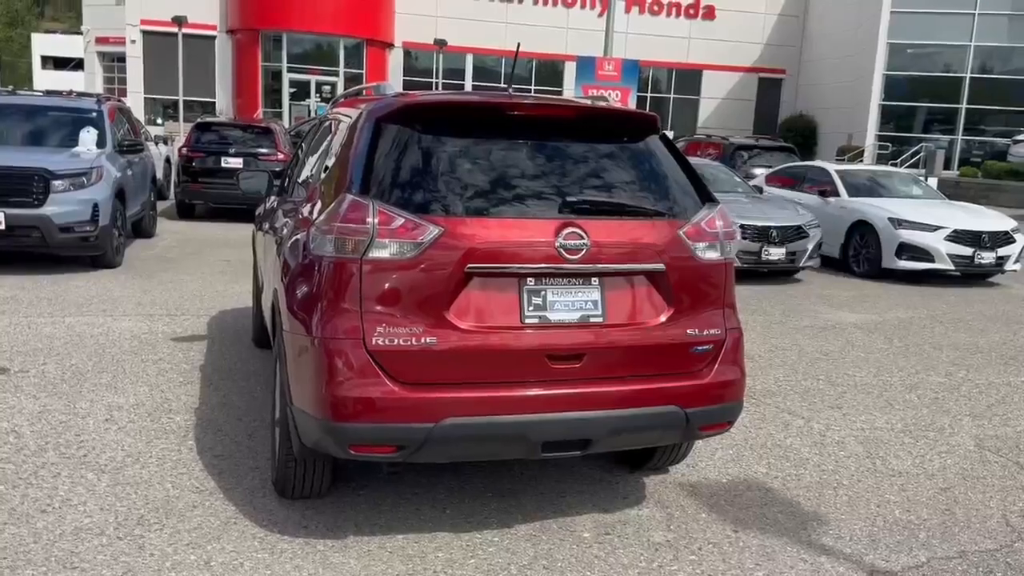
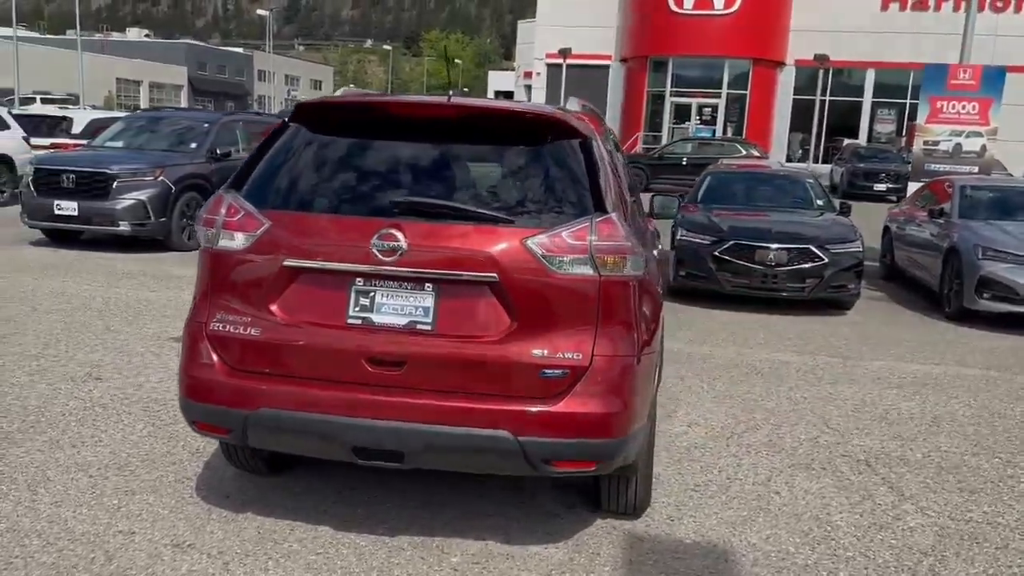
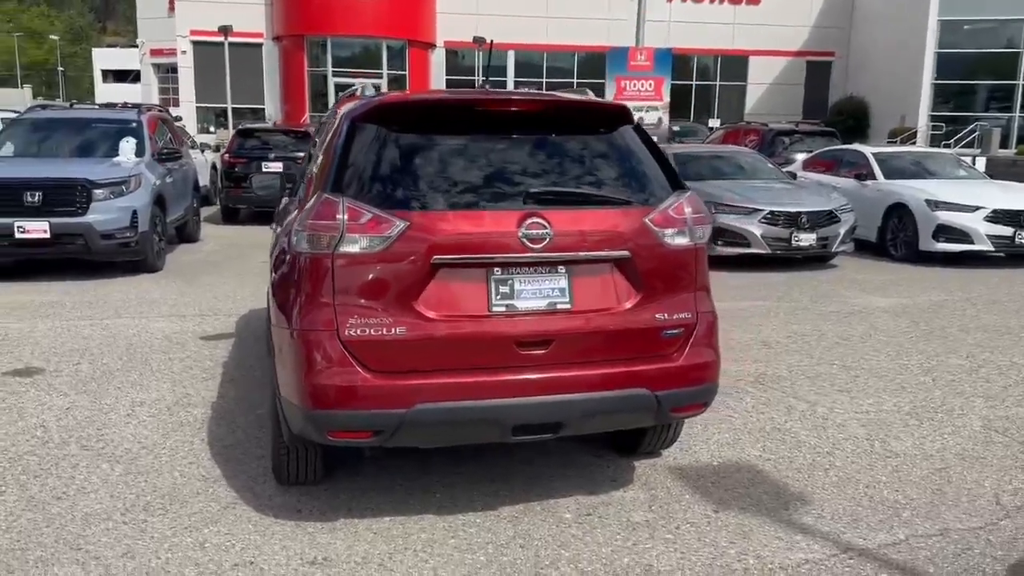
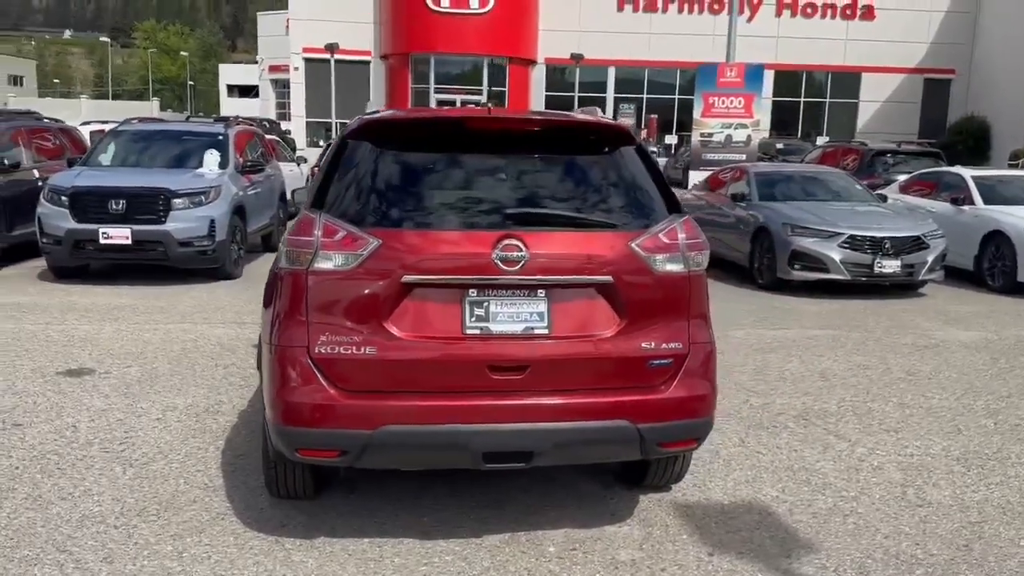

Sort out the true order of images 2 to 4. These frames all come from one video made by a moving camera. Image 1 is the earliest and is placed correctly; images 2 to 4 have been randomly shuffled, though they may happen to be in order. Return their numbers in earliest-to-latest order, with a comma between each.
3, 4, 2
